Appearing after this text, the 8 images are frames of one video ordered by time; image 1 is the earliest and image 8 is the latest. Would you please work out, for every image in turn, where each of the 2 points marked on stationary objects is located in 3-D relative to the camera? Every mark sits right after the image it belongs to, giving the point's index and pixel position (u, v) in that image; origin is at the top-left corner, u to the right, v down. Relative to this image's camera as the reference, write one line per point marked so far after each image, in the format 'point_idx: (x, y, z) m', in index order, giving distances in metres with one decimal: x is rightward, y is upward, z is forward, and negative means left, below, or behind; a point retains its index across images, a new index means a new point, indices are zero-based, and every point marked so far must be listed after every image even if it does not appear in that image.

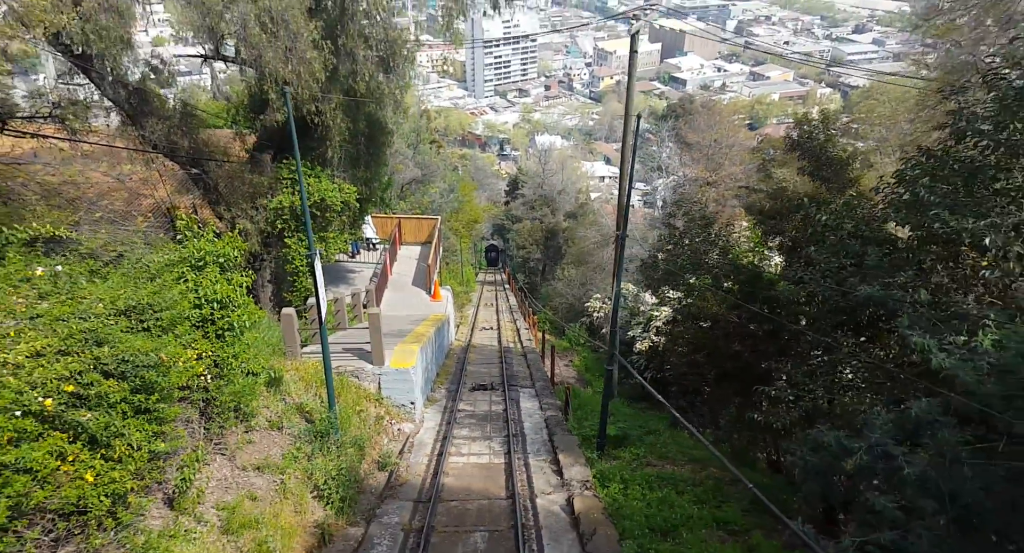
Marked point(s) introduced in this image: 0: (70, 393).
0: (-3.8, -1.0, +5.2) m
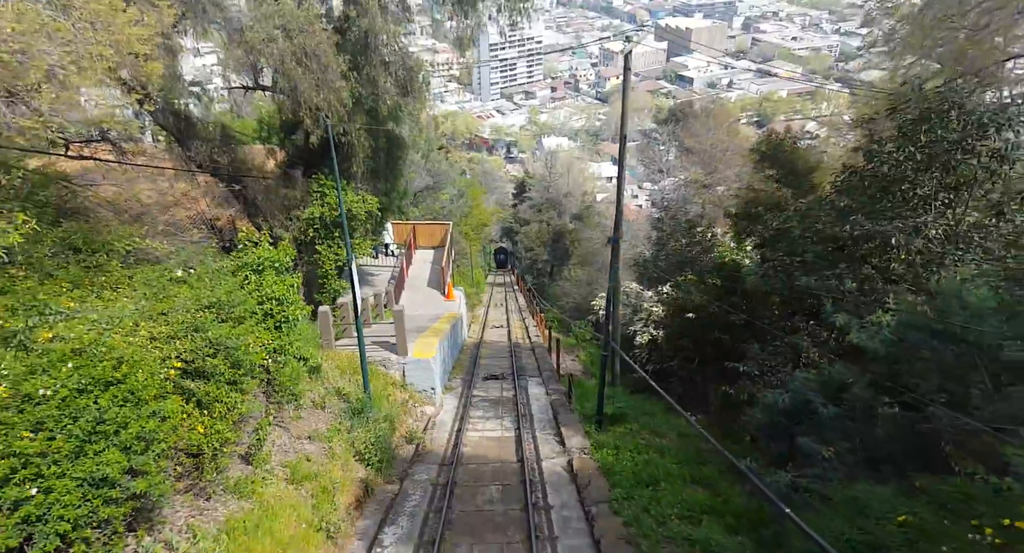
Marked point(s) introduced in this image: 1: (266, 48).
0: (-3.7, -1.0, +6.9) m
1: (-5.3, +4.9, +12.9) m
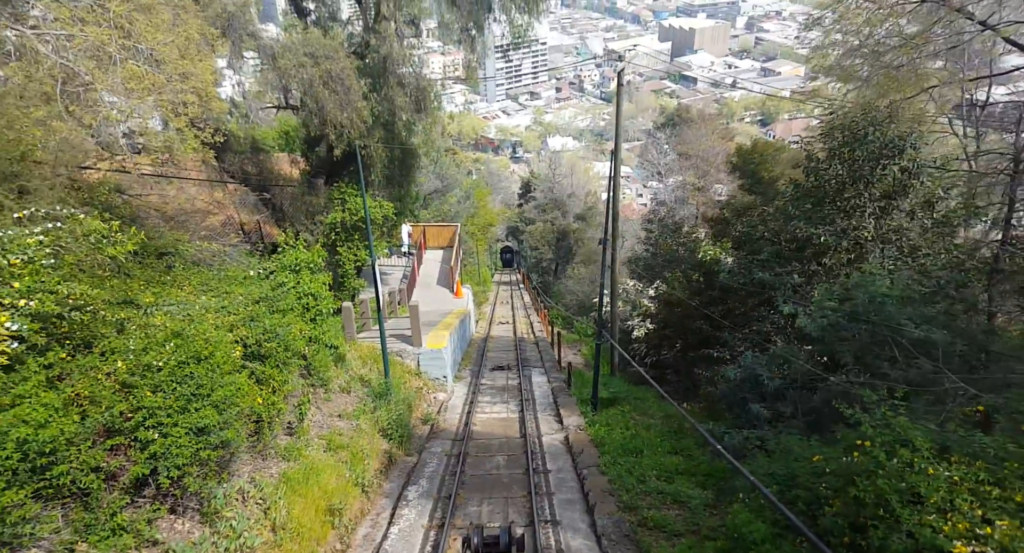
0: (-3.7, -1.0, +8.4) m
1: (-5.2, +4.9, +14.4) m
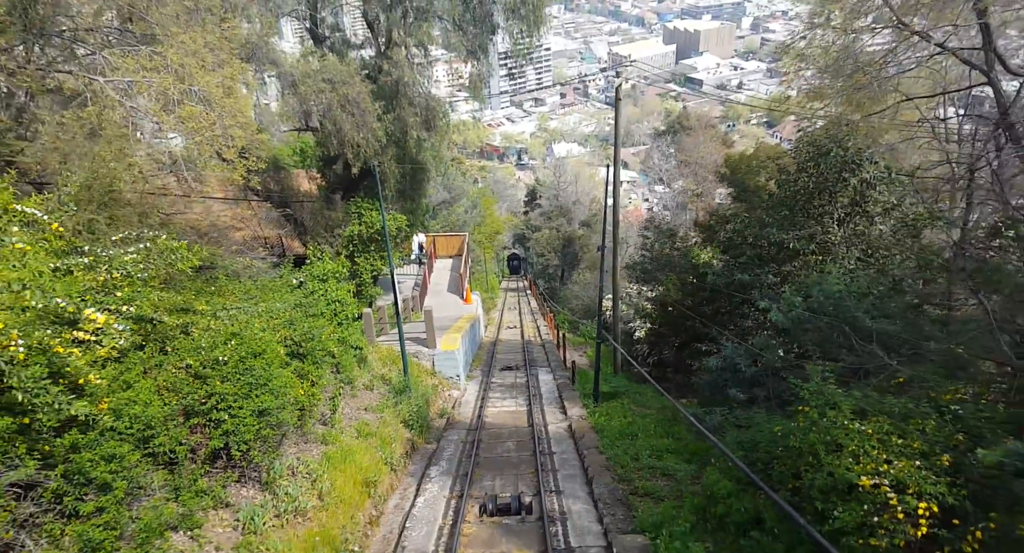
0: (-3.6, -1.1, +9.7) m
1: (-5.1, +4.7, +15.8) m
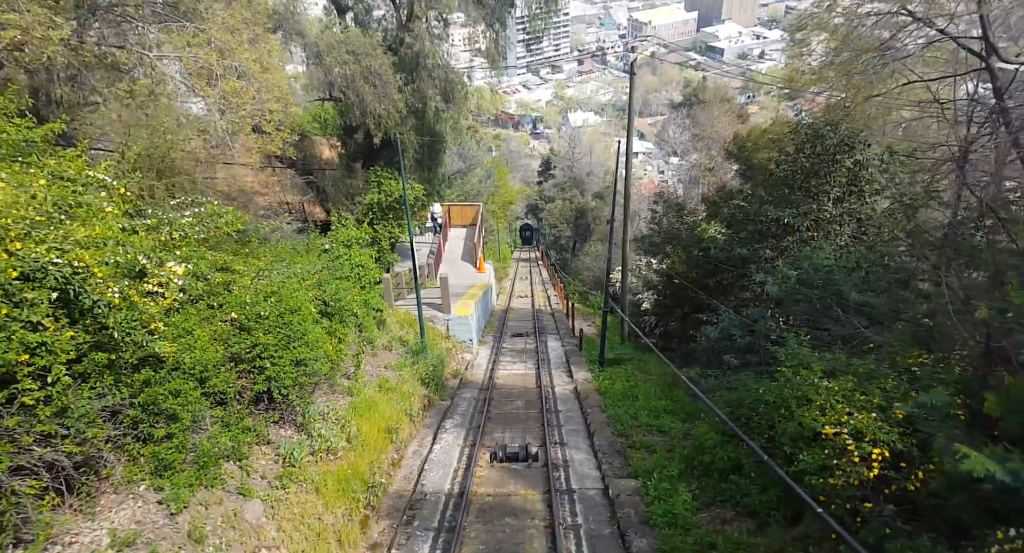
0: (-3.4, -0.5, +10.6) m
1: (-4.7, +5.6, +16.4) m
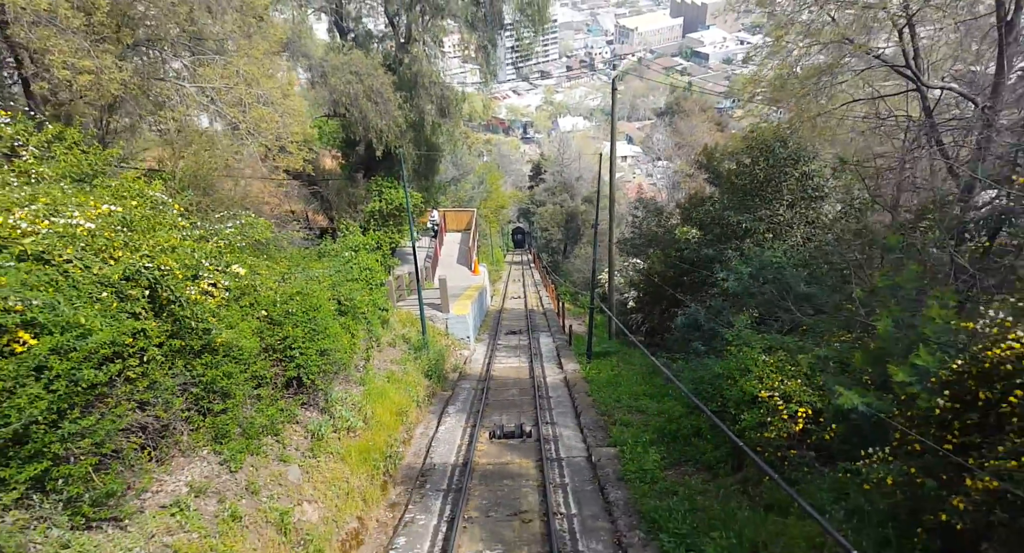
0: (-3.5, -0.5, +11.9) m
1: (-5.0, +5.5, +17.7) m
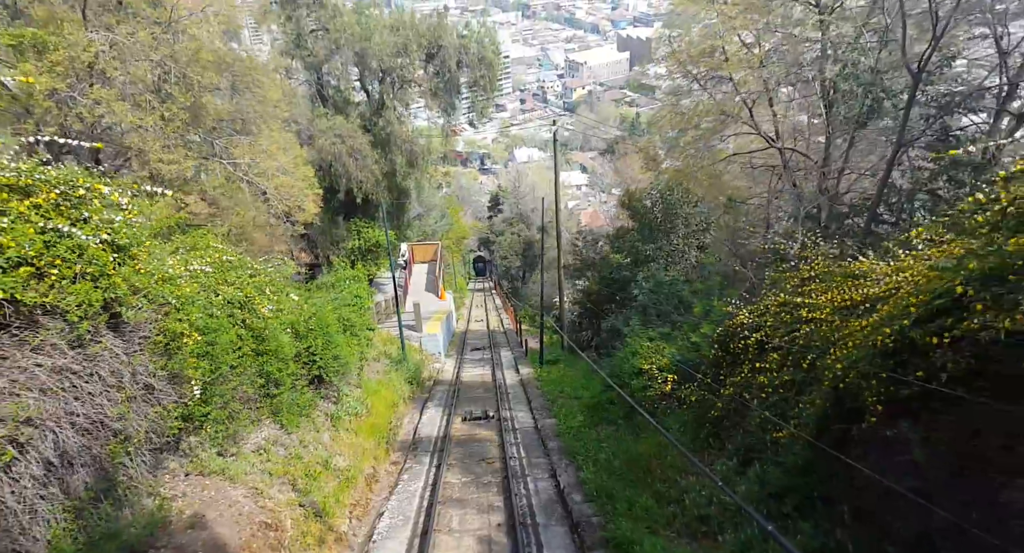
0: (-4.4, -1.2, +15.2) m
1: (-6.4, +4.5, +21.2) m
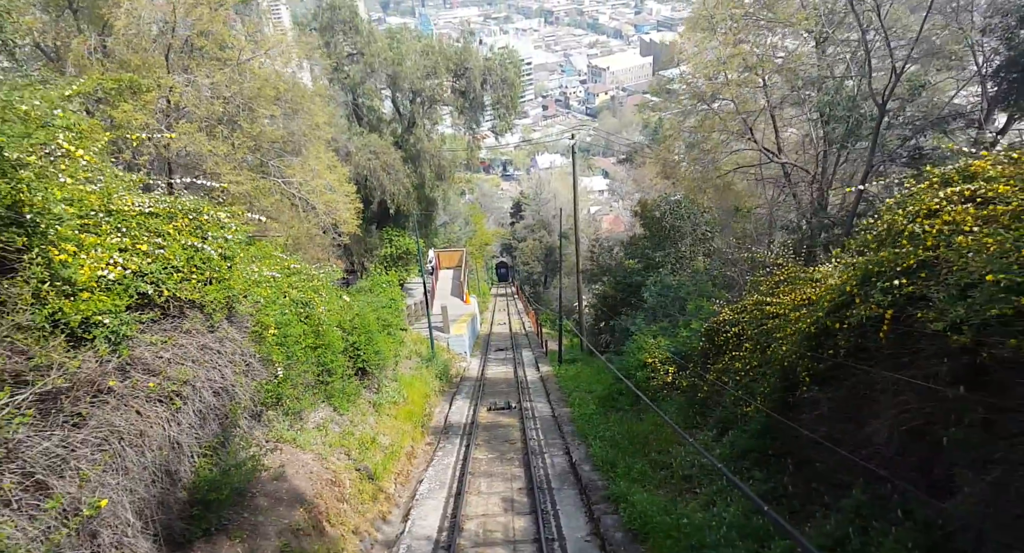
0: (-3.8, -1.3, +17.0) m
1: (-5.7, +4.3, +23.1) m
